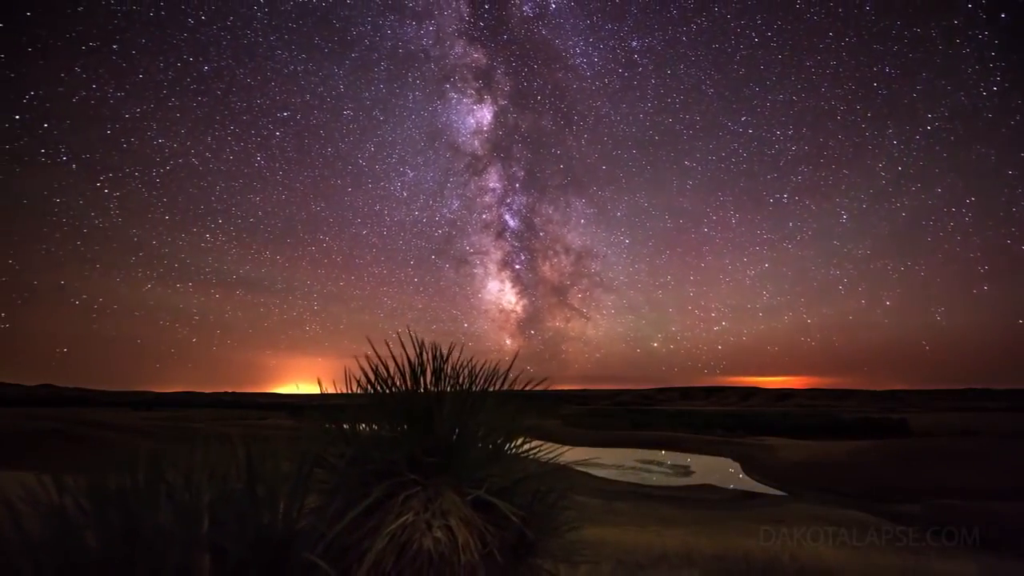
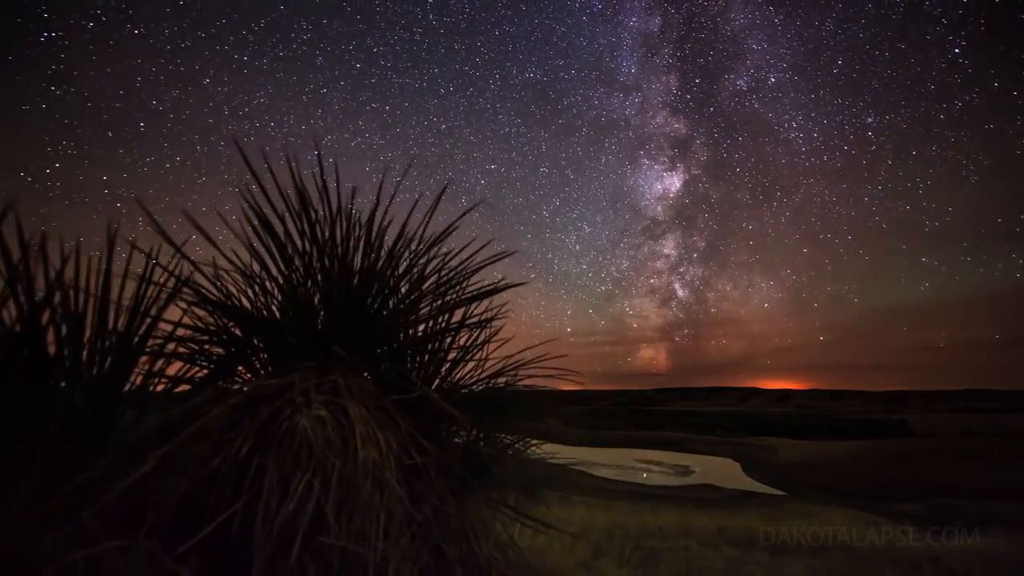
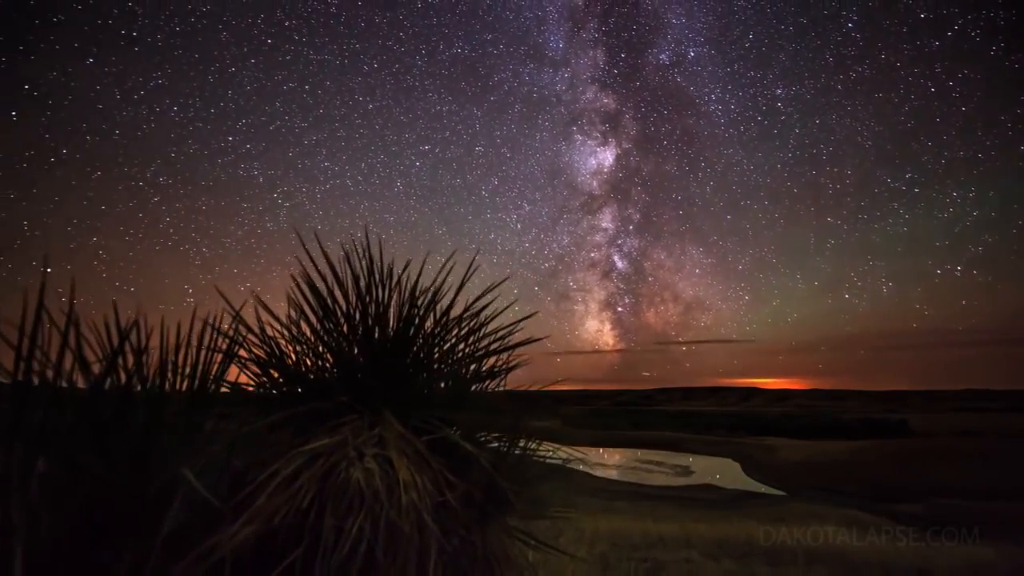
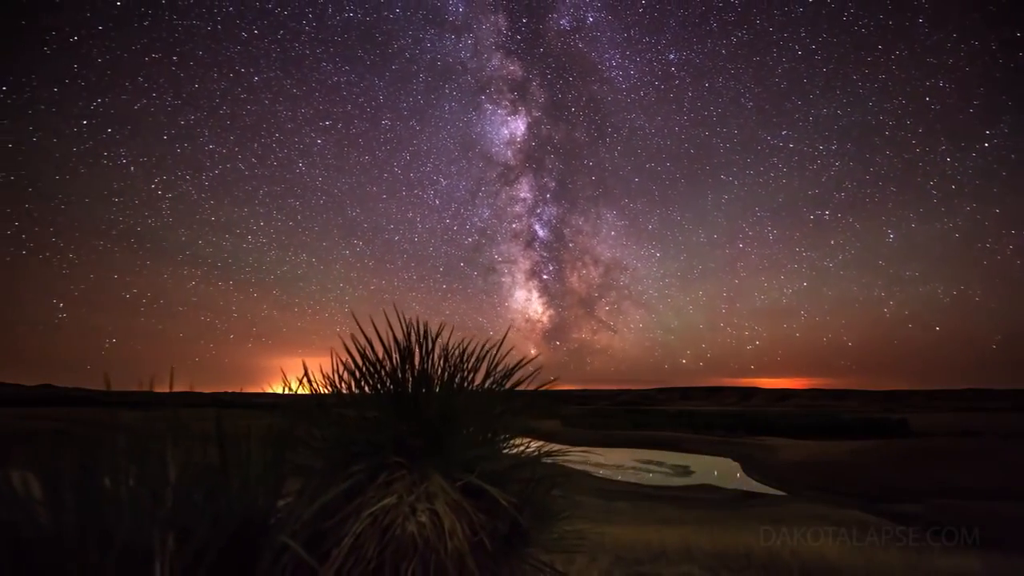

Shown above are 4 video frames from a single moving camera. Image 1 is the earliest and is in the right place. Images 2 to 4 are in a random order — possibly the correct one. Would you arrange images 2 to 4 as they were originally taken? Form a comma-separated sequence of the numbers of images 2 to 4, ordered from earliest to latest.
4, 3, 2
